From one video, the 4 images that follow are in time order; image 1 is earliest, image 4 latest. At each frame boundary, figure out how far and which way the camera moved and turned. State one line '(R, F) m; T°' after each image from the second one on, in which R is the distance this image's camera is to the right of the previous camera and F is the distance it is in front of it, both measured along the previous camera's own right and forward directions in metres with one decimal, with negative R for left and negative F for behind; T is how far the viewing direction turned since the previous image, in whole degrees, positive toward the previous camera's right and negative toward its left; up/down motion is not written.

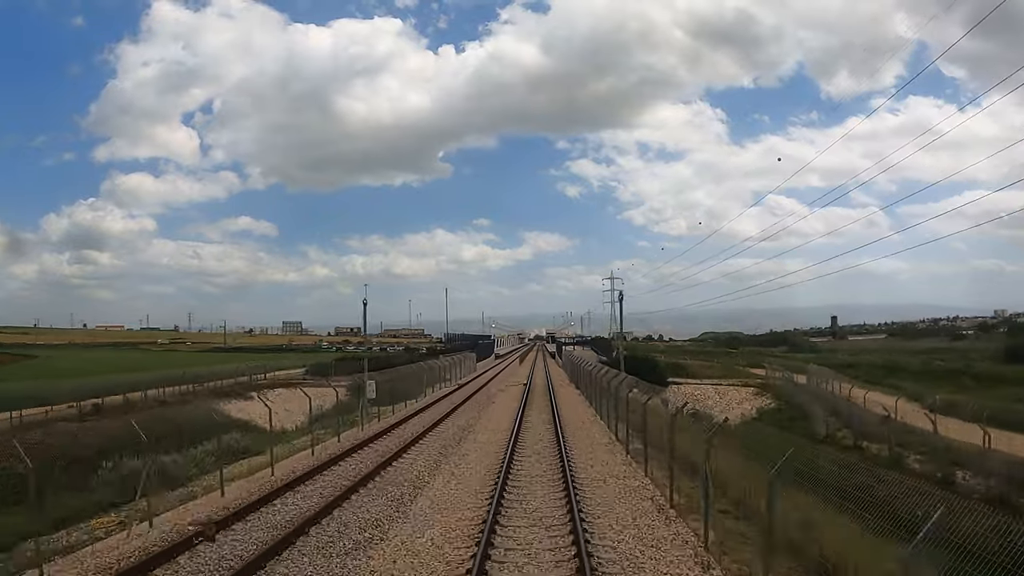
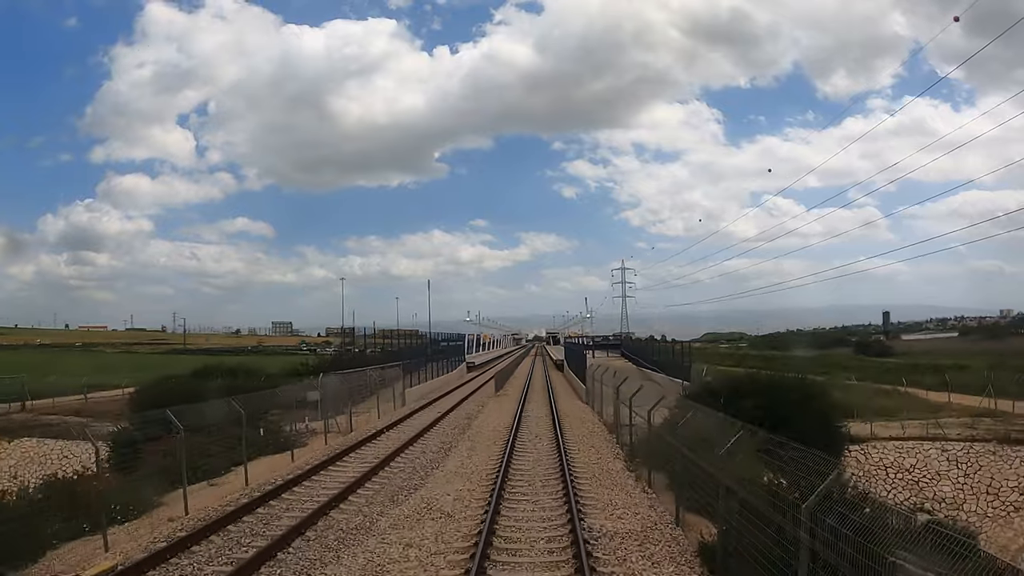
(+0.2, +6.4) m; 0°
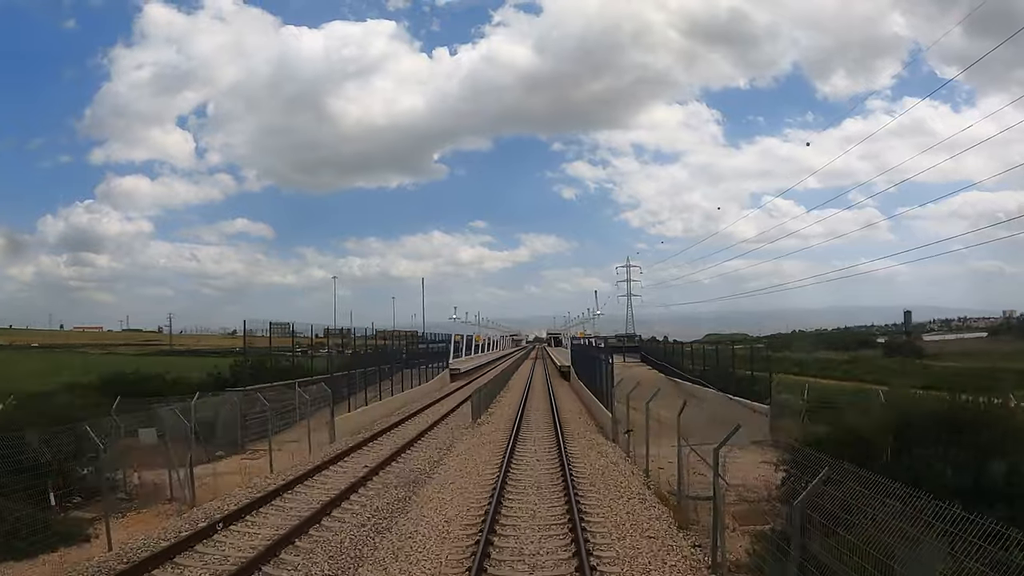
(0.0, +2.0) m; 0°
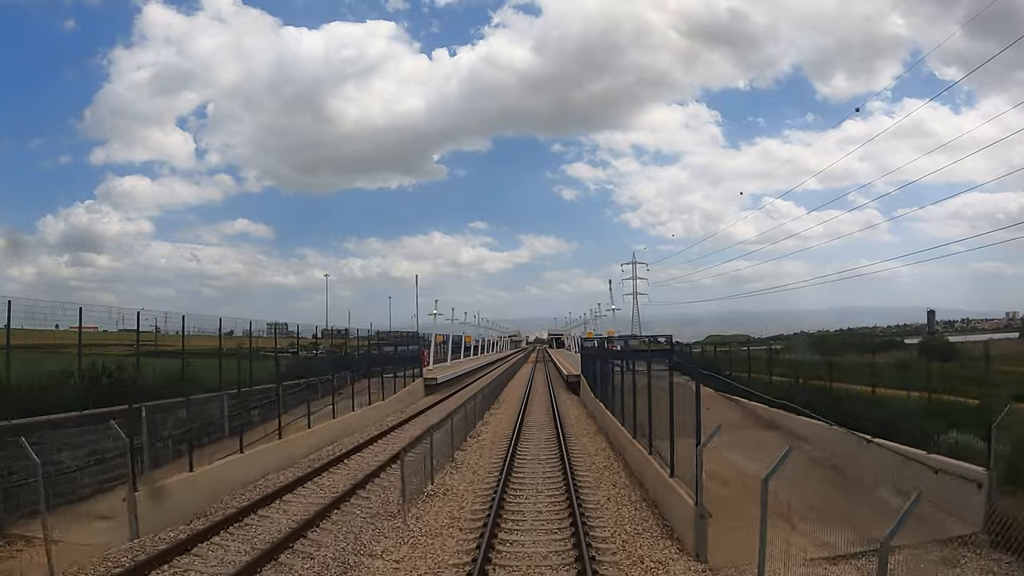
(0.0, +1.9) m; 0°
